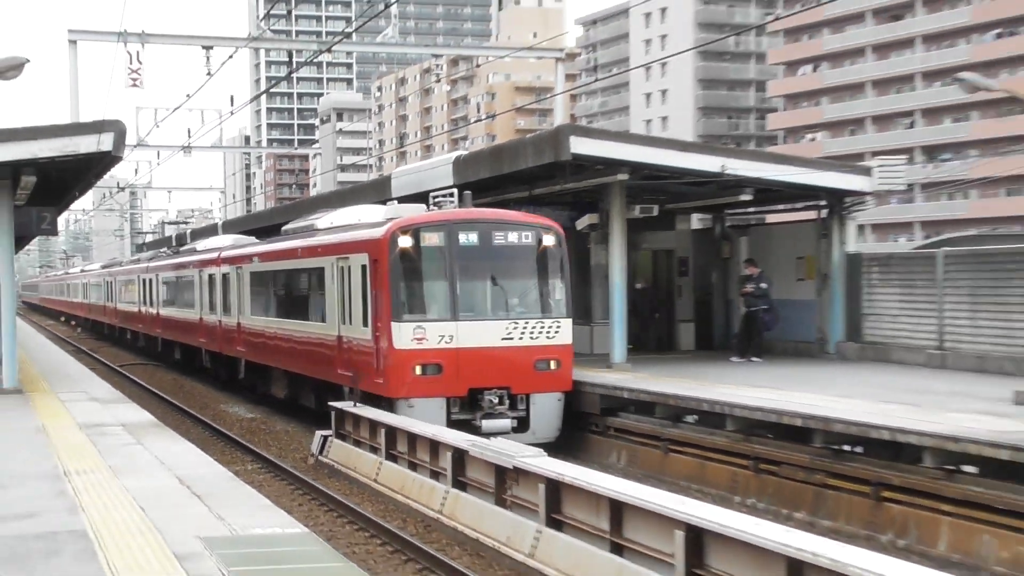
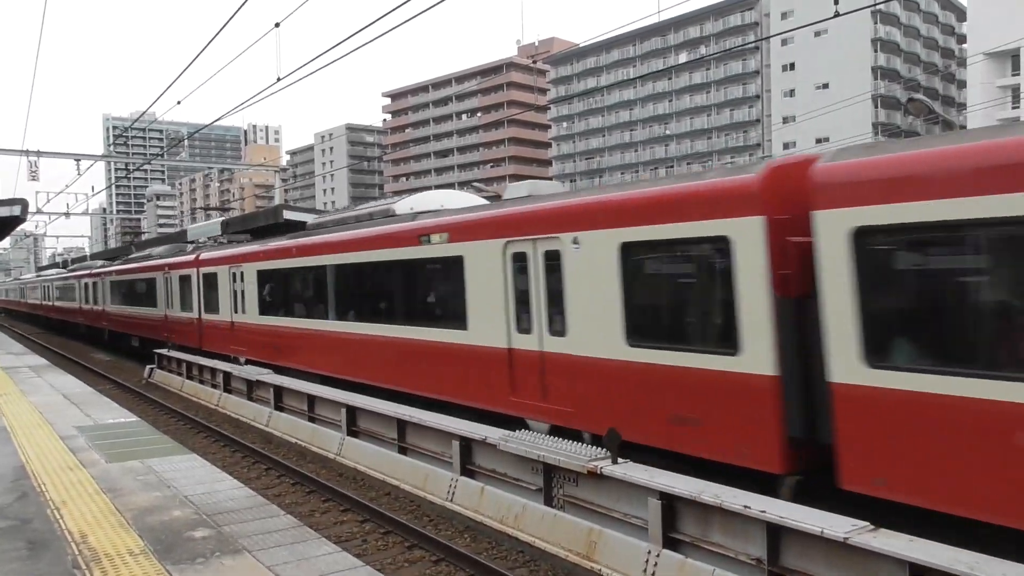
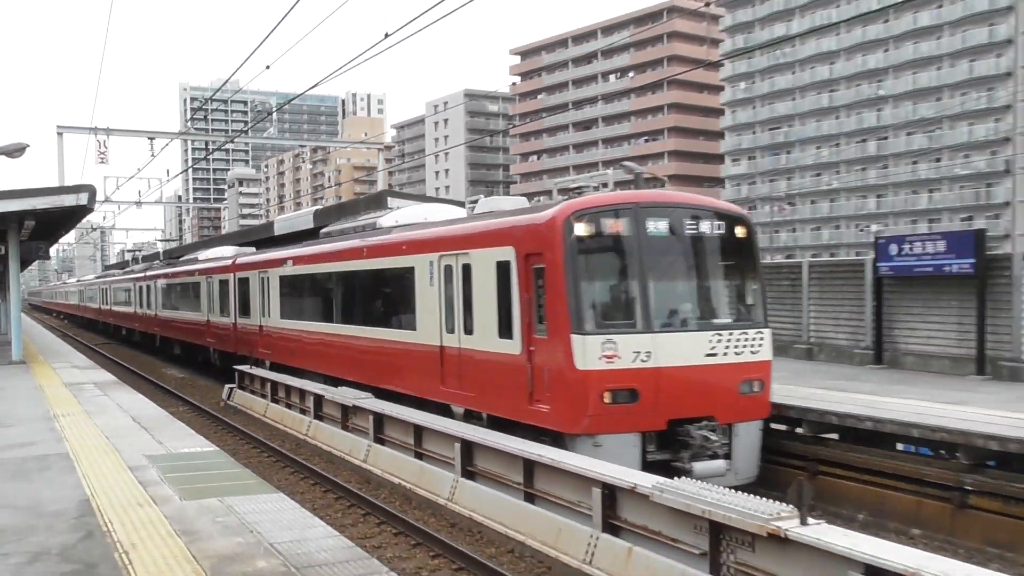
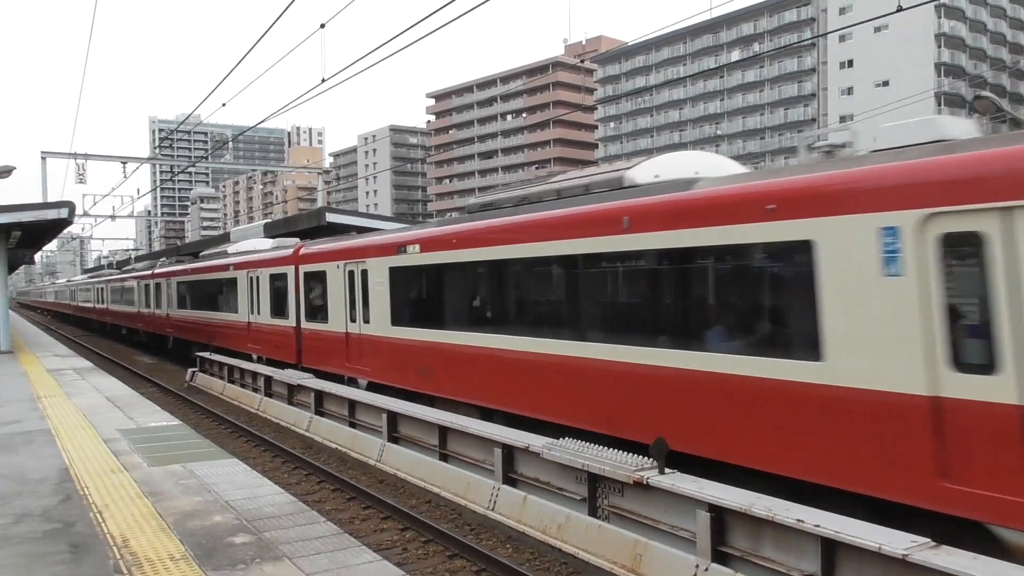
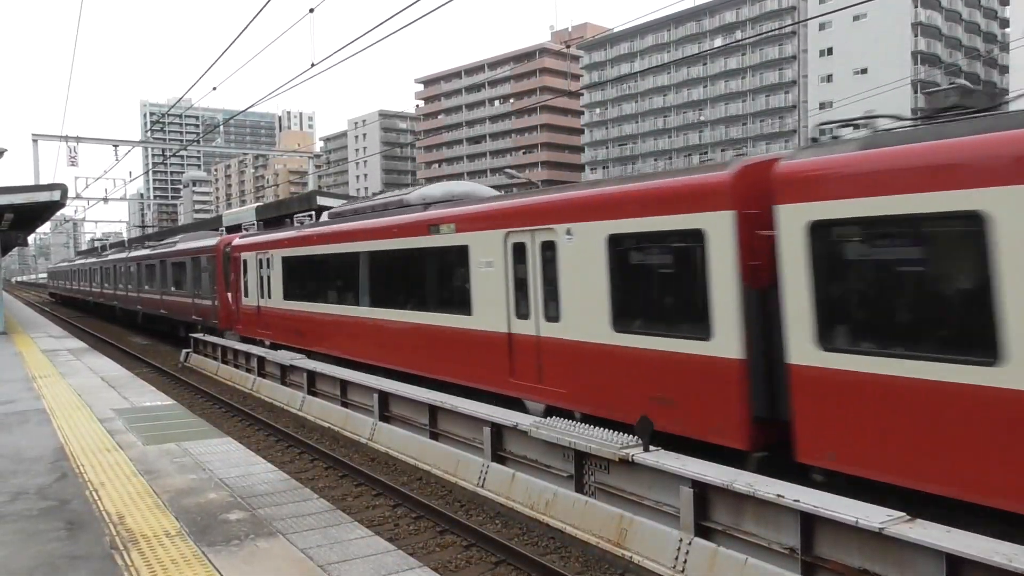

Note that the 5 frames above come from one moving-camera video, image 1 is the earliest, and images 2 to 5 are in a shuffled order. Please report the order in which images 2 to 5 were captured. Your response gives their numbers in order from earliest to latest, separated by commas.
3, 4, 2, 5
